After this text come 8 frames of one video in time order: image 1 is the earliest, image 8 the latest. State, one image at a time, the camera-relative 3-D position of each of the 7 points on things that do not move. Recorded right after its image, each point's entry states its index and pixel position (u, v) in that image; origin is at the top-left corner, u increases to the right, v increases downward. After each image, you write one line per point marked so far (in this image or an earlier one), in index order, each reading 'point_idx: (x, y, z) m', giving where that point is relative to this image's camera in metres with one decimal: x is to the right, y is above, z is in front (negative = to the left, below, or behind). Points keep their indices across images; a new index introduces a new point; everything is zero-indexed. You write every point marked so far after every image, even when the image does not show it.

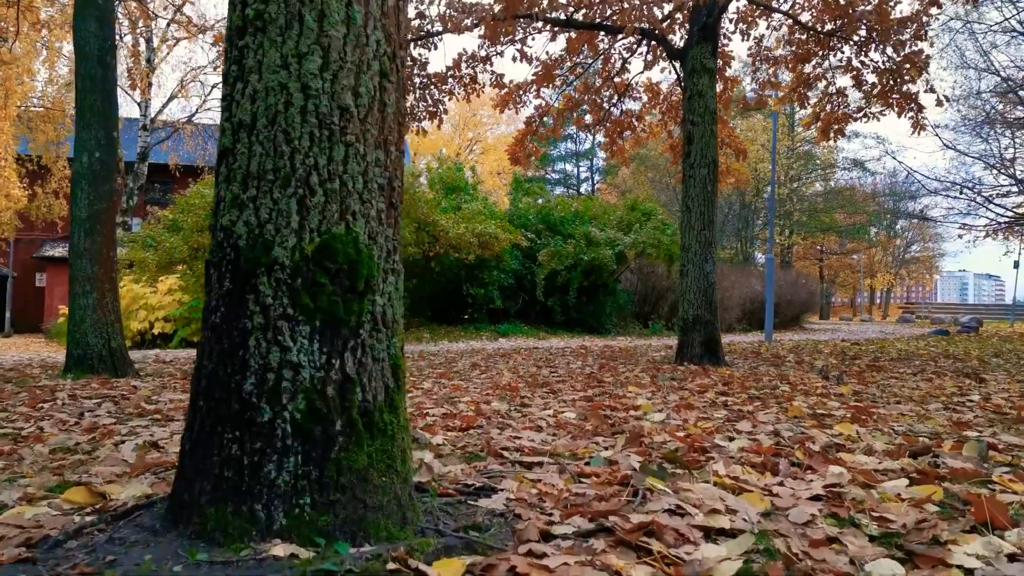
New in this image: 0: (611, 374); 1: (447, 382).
0: (+0.8, -0.7, +5.9) m
1: (-0.4, -0.6, +4.6) m
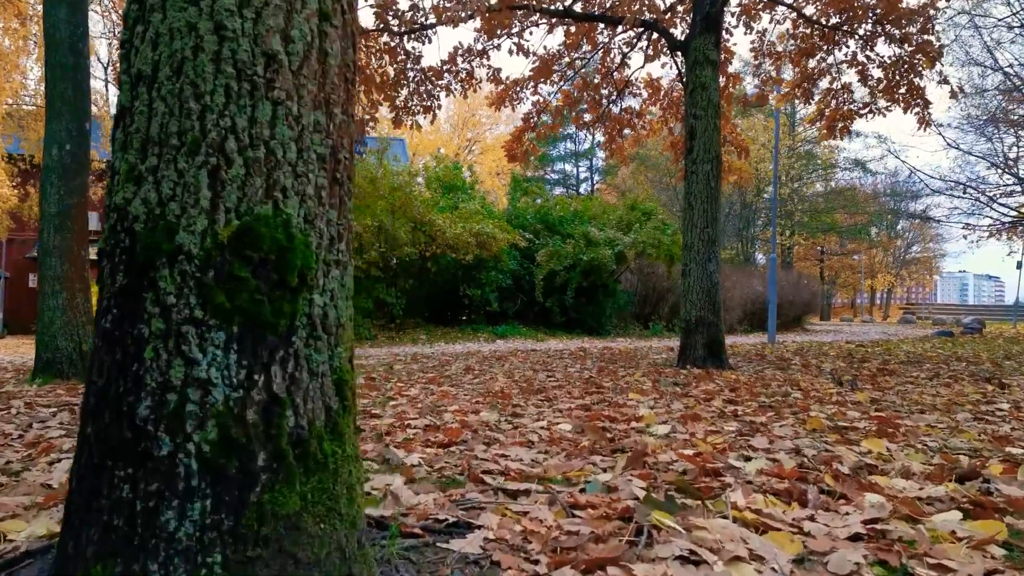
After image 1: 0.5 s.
0: (+0.7, -0.7, +5.6) m
1: (-0.4, -0.6, +4.3) m
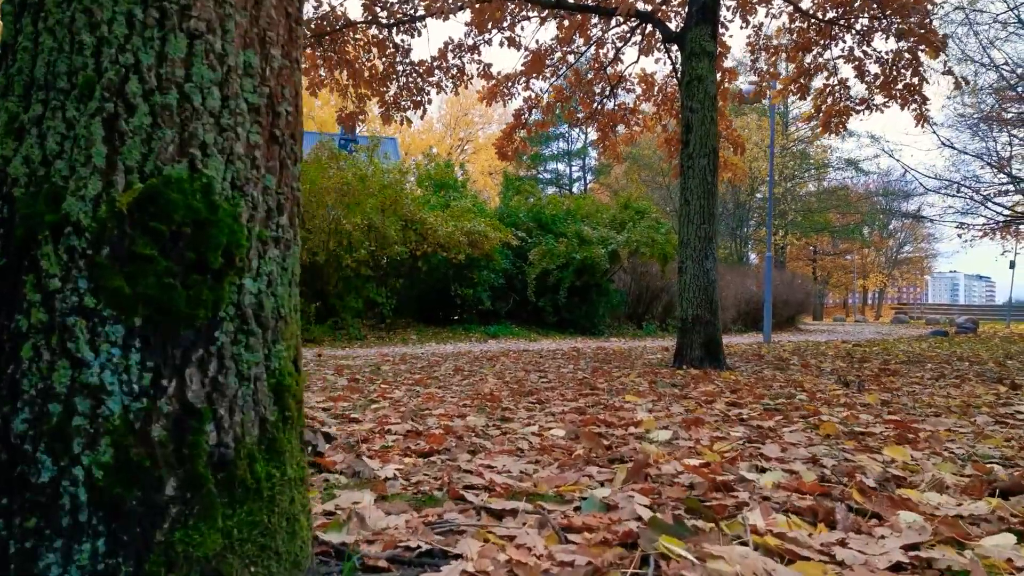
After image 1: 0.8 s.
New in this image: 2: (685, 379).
0: (+0.7, -0.7, +5.4) m
1: (-0.5, -0.6, +4.1) m
2: (+1.2, -0.6, +5.1) m
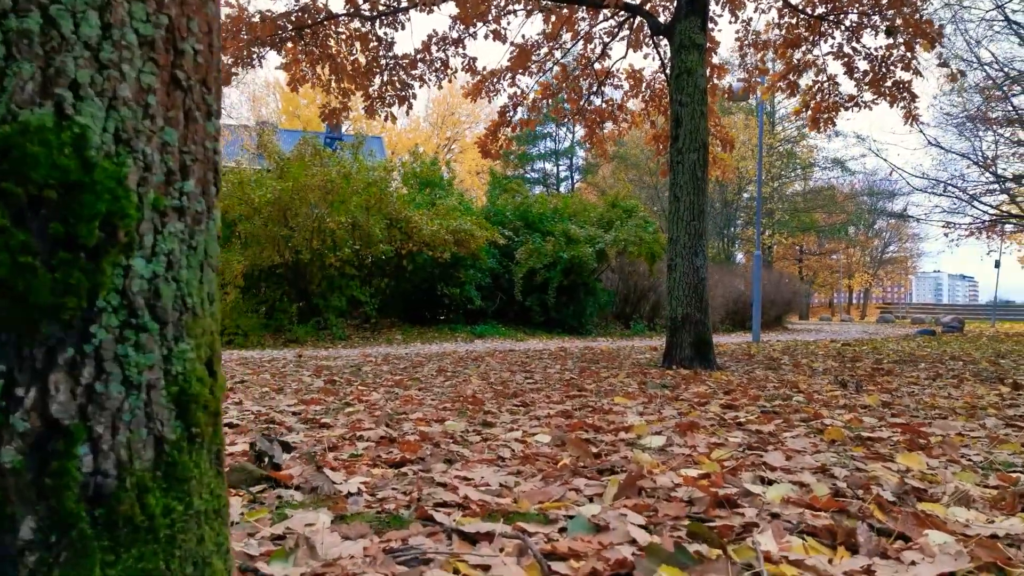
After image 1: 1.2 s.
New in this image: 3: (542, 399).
0: (+0.6, -0.6, +5.3) m
1: (-0.6, -0.5, +3.9) m
2: (+1.1, -0.6, +4.9) m
3: (+0.1, -0.5, +3.7) m
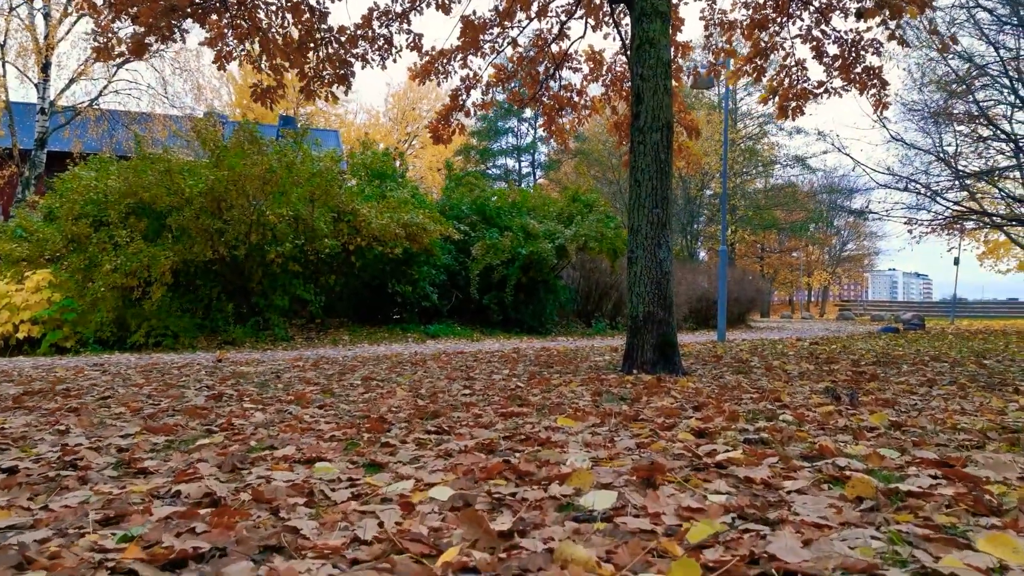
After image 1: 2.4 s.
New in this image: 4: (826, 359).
0: (+0.2, -0.6, +4.5) m
1: (-0.9, -0.5, +3.1) m
2: (+0.7, -0.6, +4.2) m
3: (-0.2, -0.5, +2.9) m
4: (+3.1, -0.7, +7.4) m
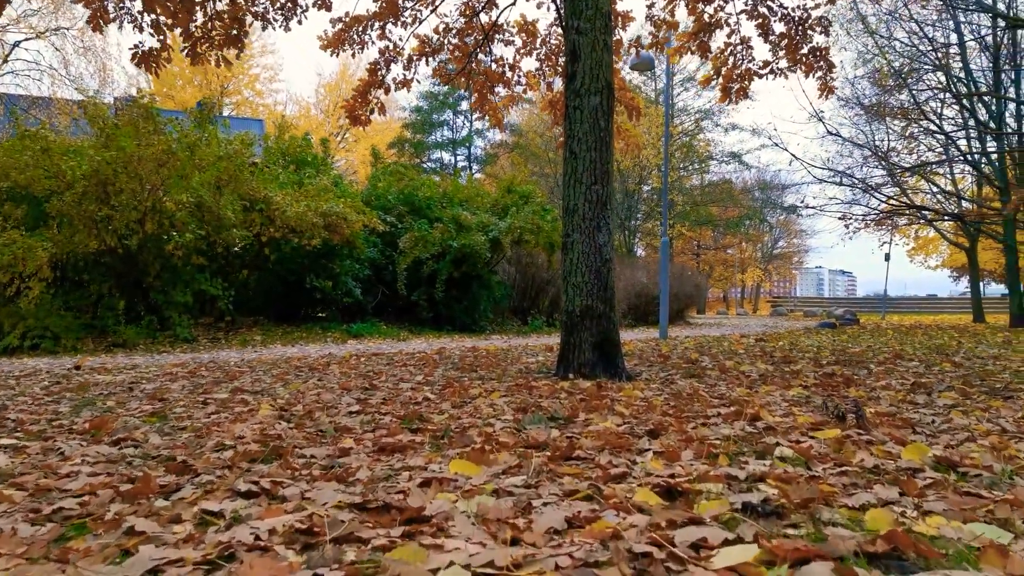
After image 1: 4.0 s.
0: (-0.3, -0.5, +3.6) m
1: (-1.3, -0.5, +2.1) m
2: (+0.3, -0.5, +3.3) m
3: (-0.5, -0.5, +2.0) m
4: (+2.4, -0.6, +6.7) m
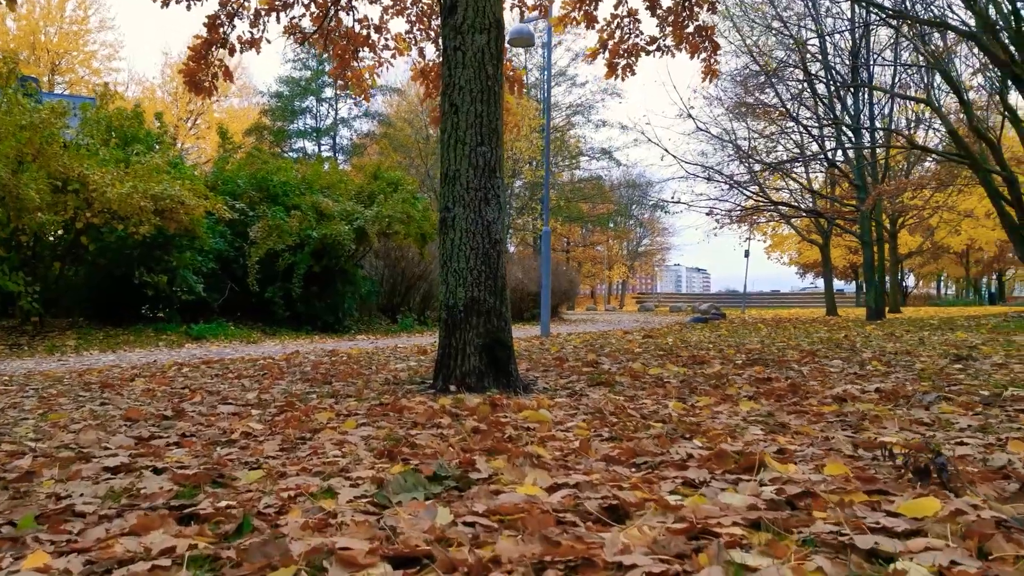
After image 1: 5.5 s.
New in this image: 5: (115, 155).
0: (-0.7, -0.5, +2.4) m
1: (-1.4, -0.4, +0.8) m
2: (-0.2, -0.4, +2.3) m
3: (-0.7, -0.4, +0.8) m
4: (+1.4, -0.5, +5.9) m
5: (-6.1, +2.1, +11.6) m
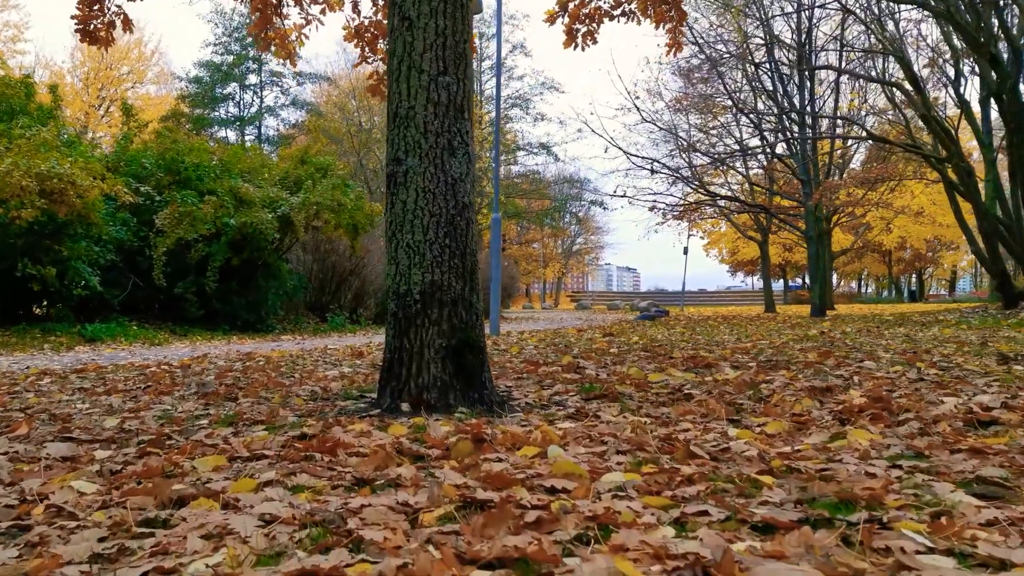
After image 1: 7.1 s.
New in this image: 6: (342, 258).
0: (-0.7, -0.4, +1.3) m
1: (-1.3, -0.3, -0.4) m
2: (-0.1, -0.4, +1.2) m
3: (-0.5, -0.3, -0.3) m
4: (+1.1, -0.5, +5.0) m
5: (-6.8, +2.1, +9.9) m
6: (-3.3, +0.6, +14.4) m
